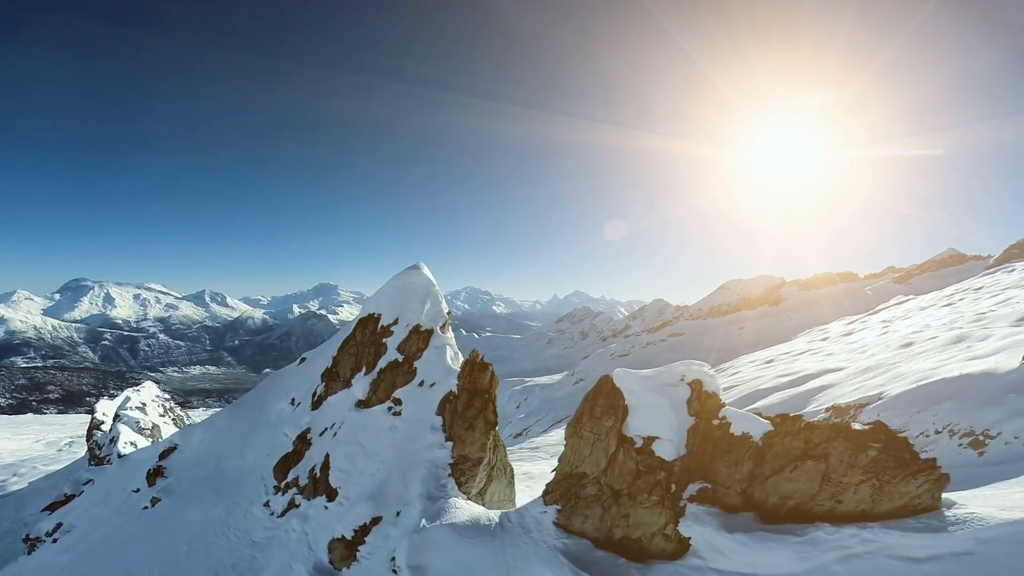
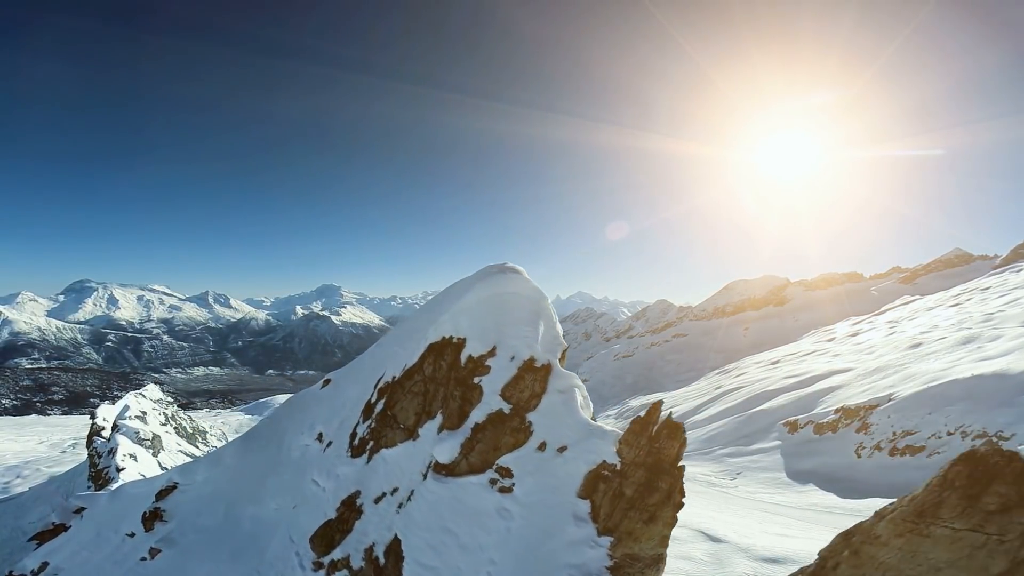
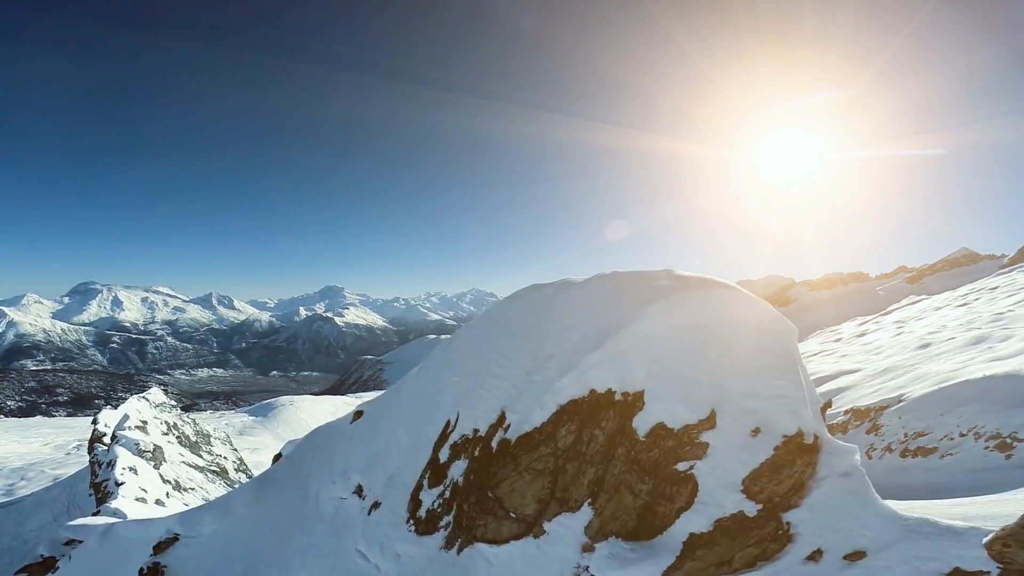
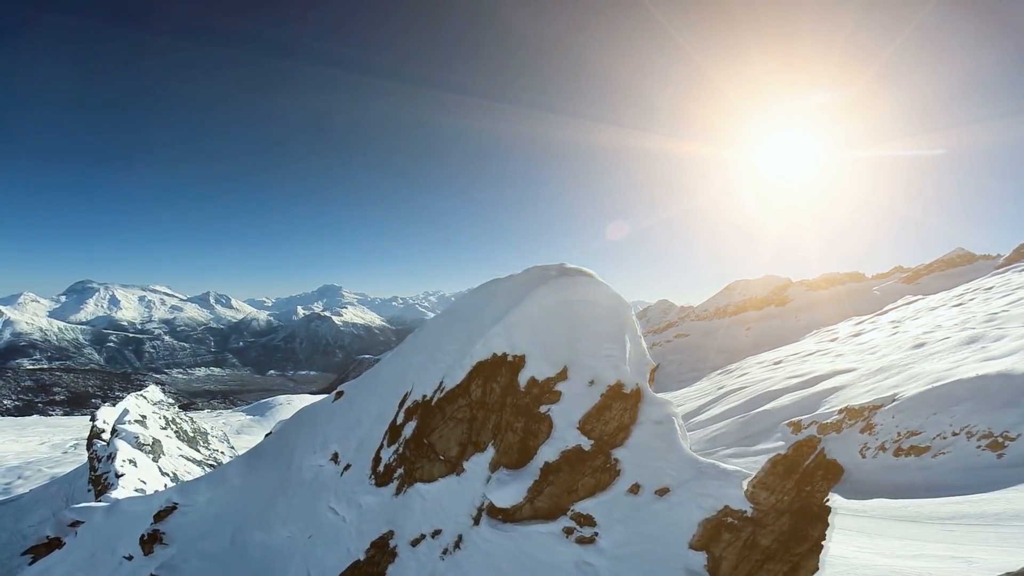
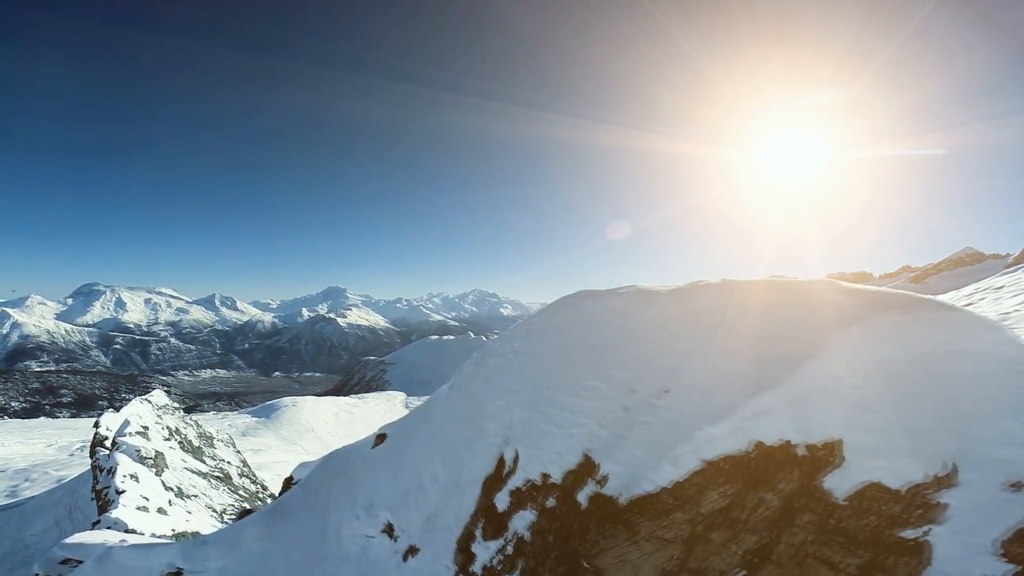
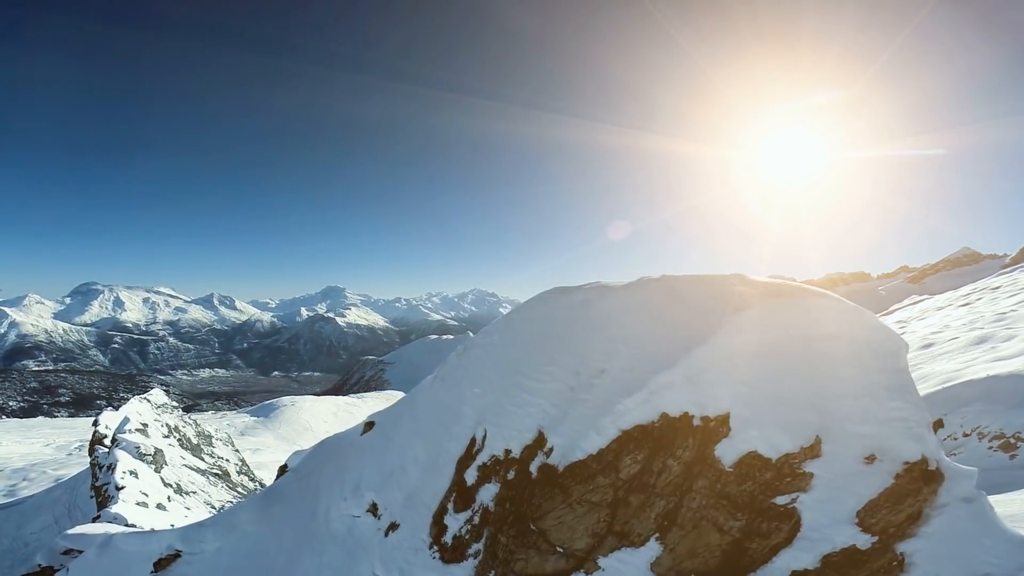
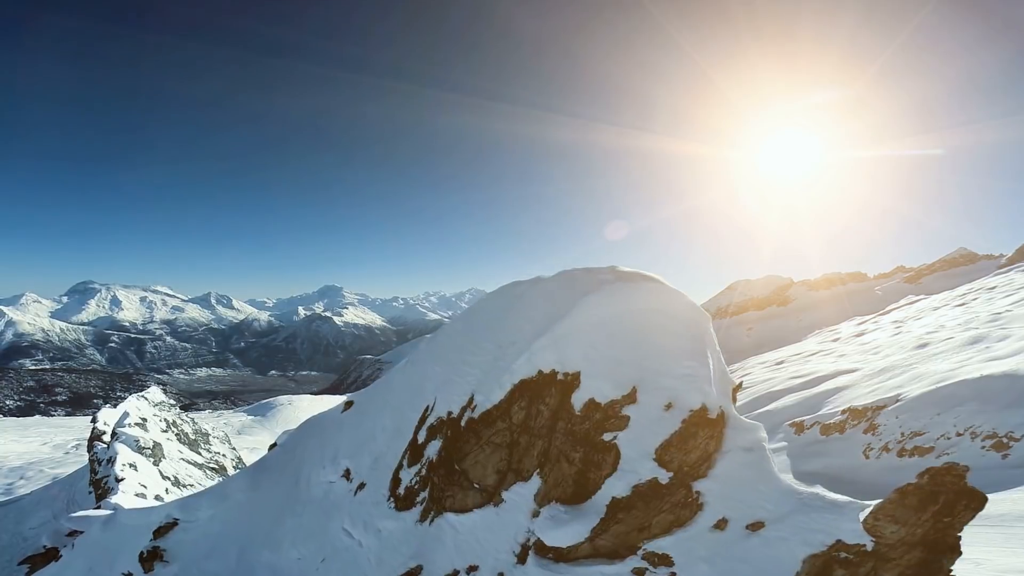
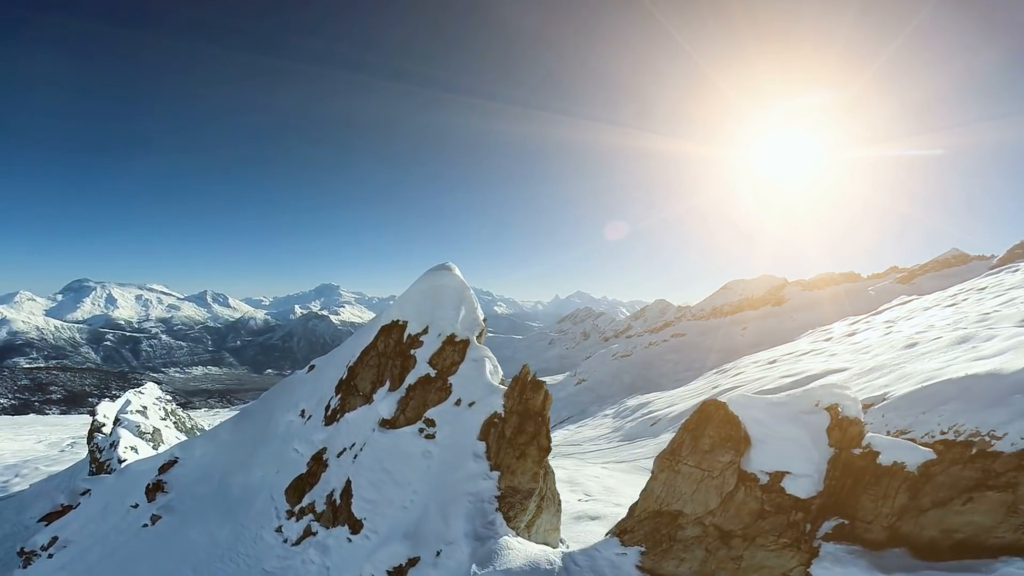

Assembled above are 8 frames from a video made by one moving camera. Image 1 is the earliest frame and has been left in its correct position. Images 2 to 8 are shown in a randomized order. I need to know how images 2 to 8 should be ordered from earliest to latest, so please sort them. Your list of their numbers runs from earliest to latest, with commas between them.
8, 2, 4, 7, 3, 6, 5
